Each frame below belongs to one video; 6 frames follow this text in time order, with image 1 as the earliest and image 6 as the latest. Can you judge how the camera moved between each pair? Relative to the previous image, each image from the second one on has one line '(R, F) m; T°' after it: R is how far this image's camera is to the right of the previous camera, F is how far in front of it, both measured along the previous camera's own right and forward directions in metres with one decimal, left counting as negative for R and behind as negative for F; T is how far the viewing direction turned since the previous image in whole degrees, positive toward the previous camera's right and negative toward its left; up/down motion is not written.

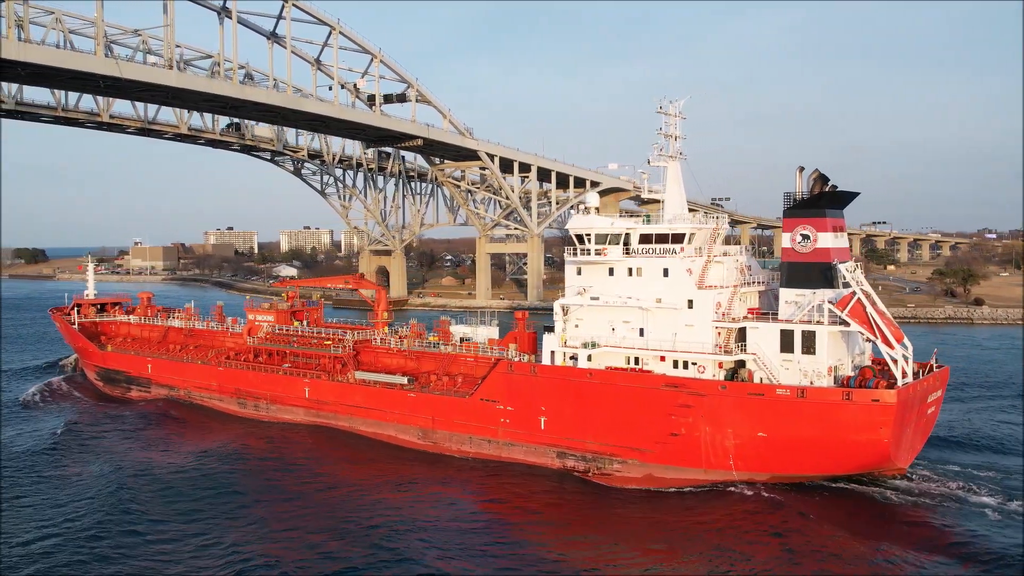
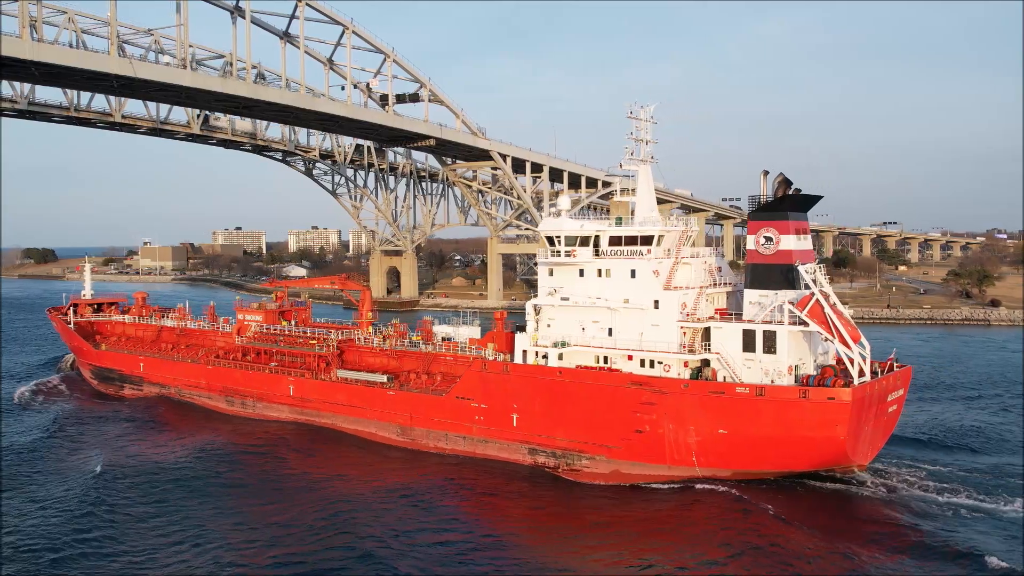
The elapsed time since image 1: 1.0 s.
(+0.6, -0.3) m; 0°
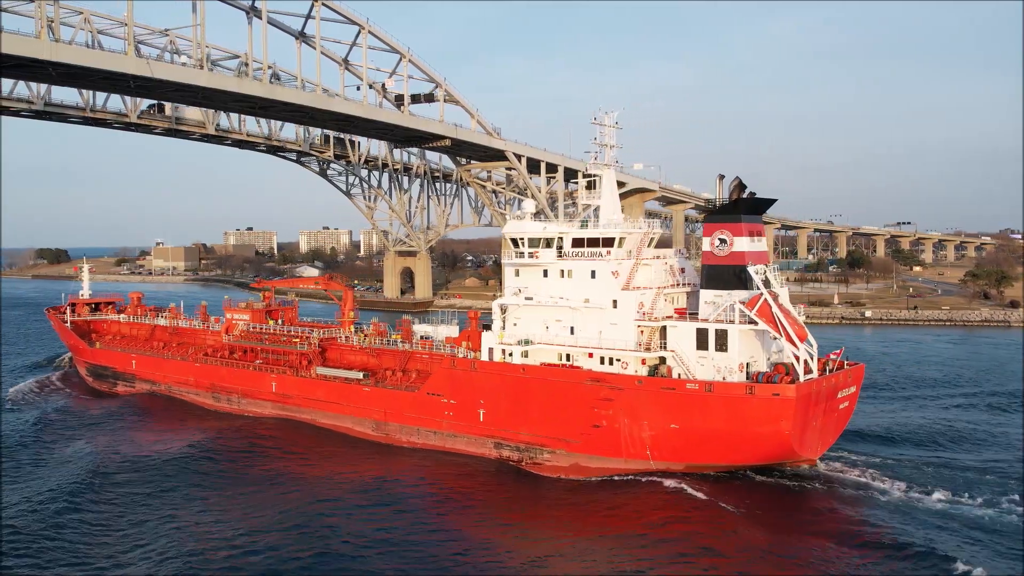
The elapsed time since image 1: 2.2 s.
(+0.8, -0.4) m; 0°
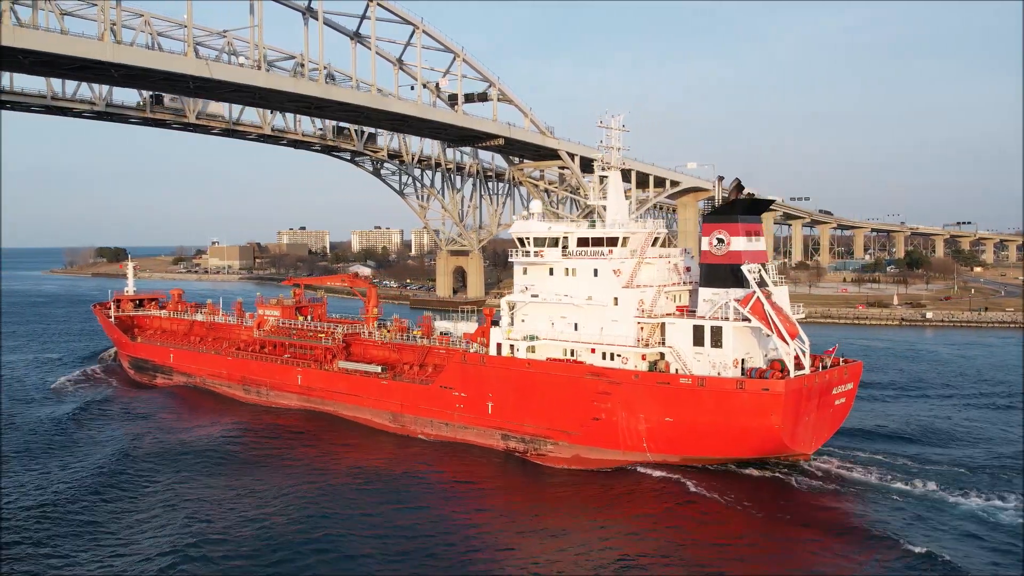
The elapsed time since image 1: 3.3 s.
(+0.6, -0.6) m; -3°
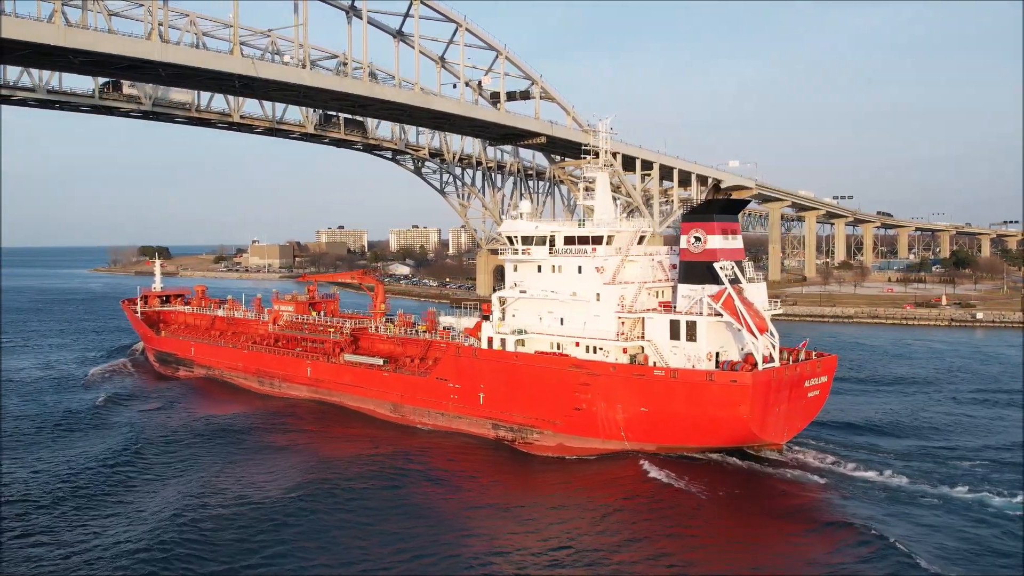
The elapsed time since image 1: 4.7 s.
(+0.8, -0.7) m; -2°
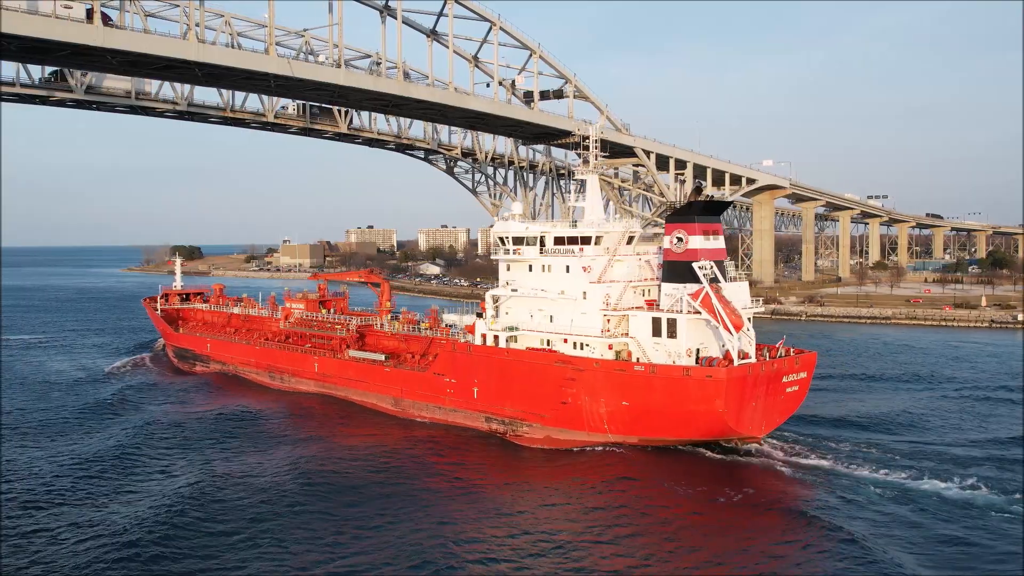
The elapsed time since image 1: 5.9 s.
(+0.6, -0.6) m; -2°
